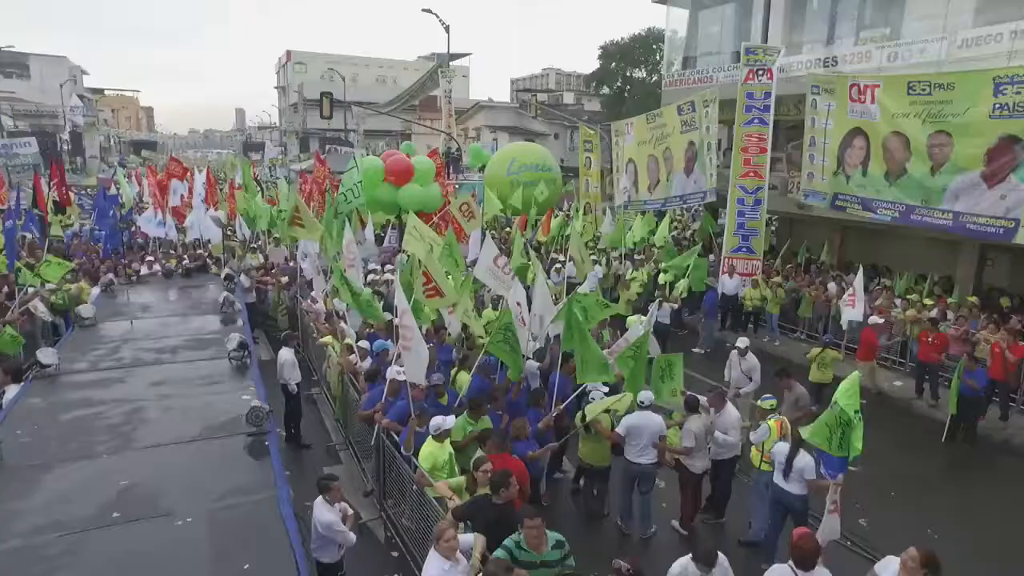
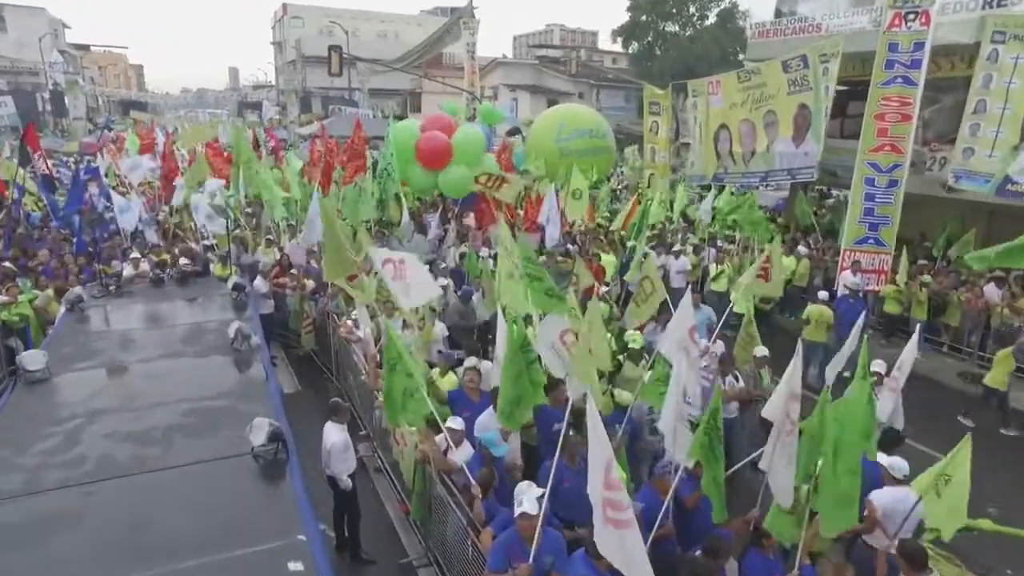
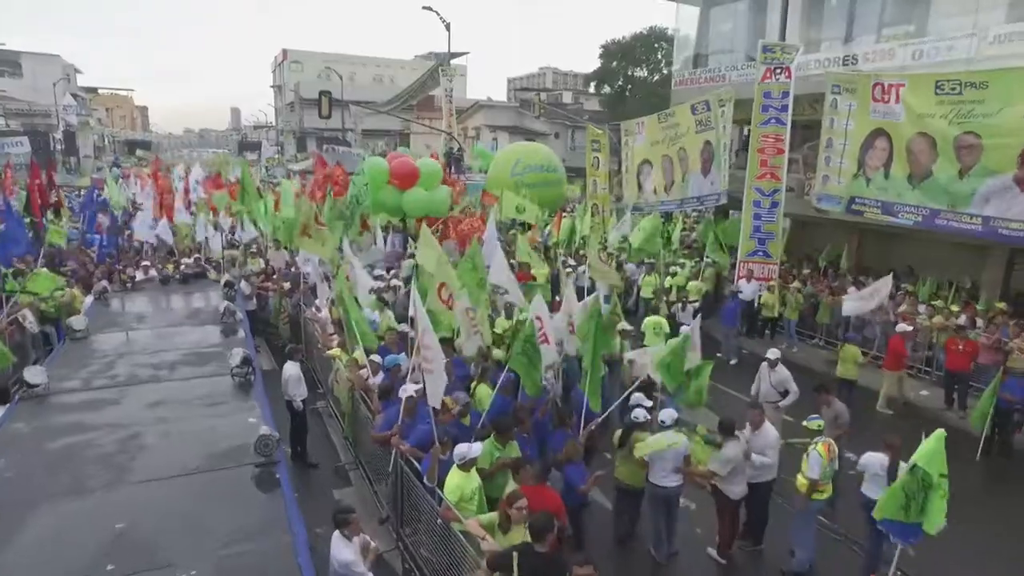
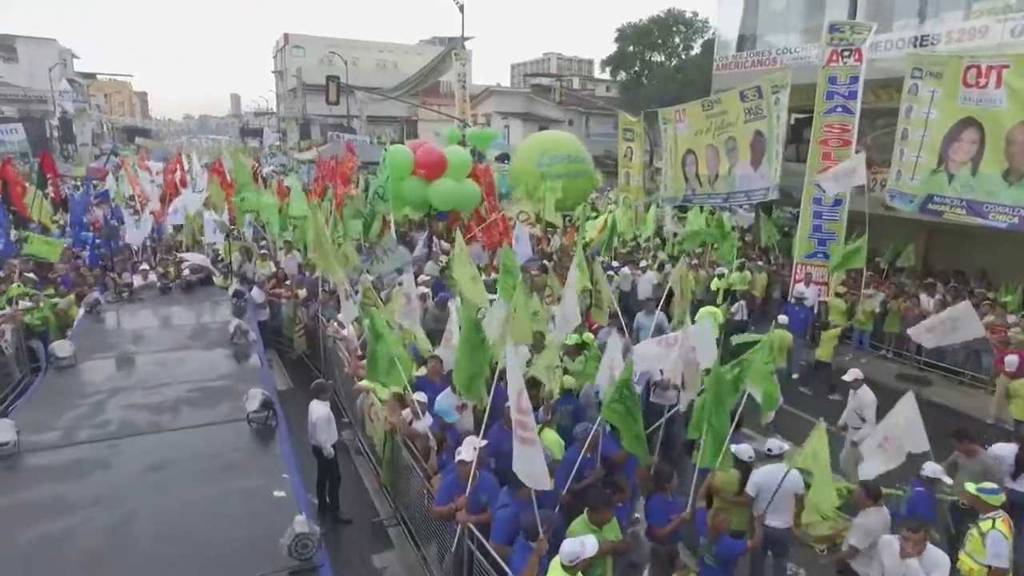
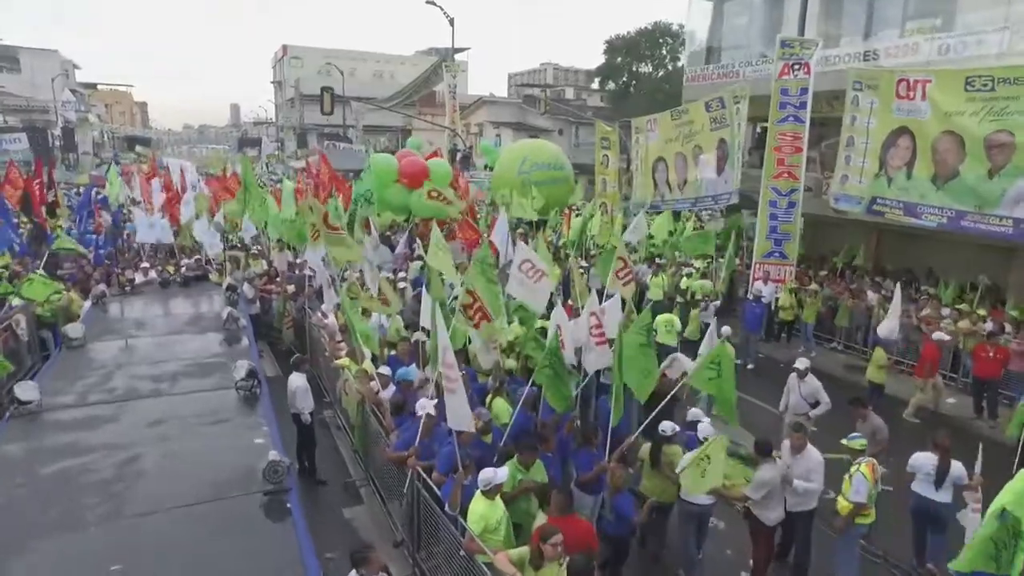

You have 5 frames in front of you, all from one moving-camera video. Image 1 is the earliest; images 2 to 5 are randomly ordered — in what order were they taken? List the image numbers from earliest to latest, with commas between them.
3, 5, 4, 2
